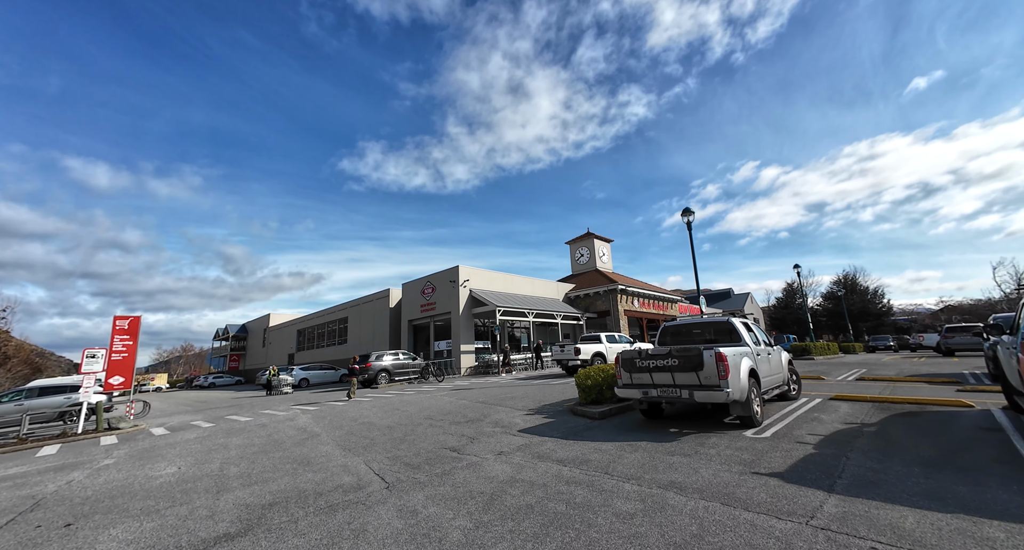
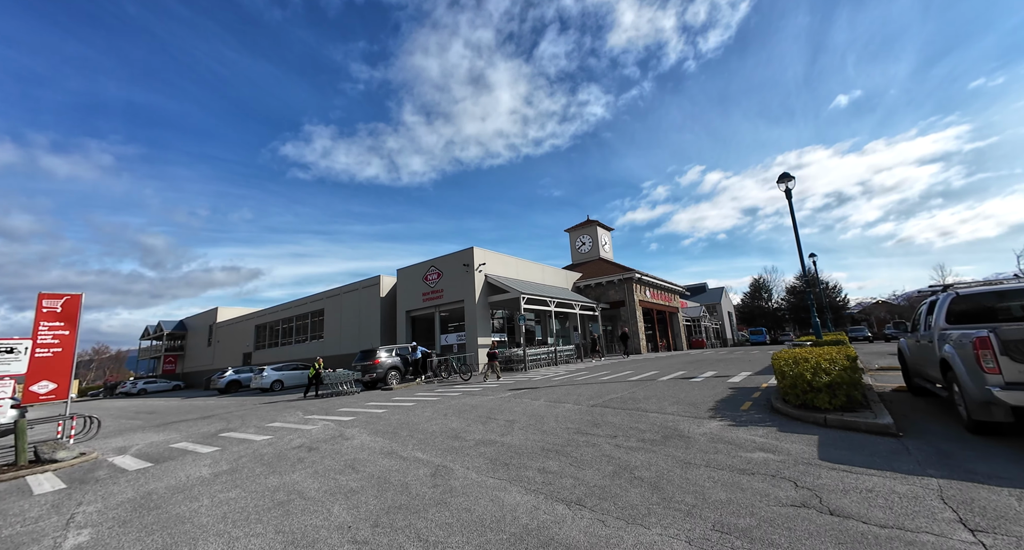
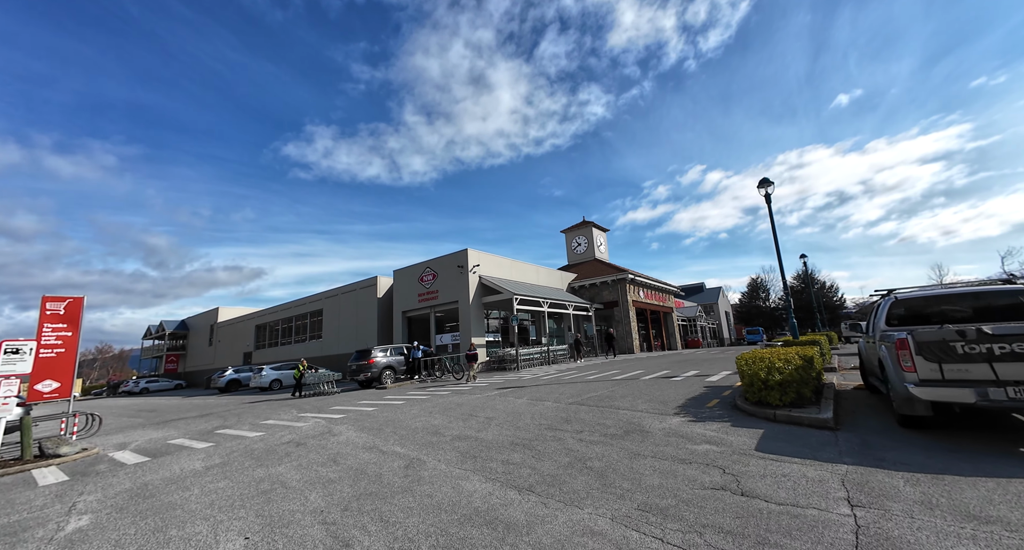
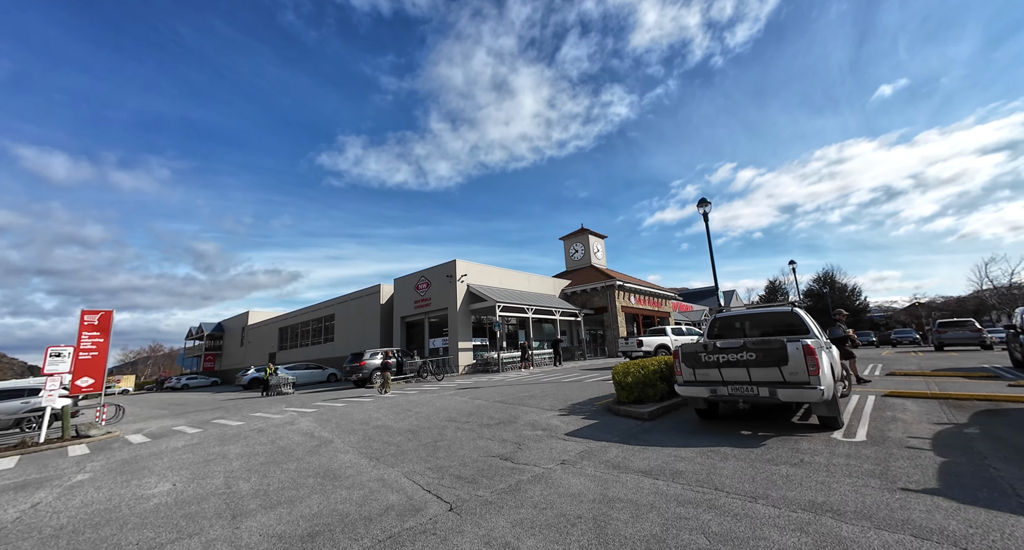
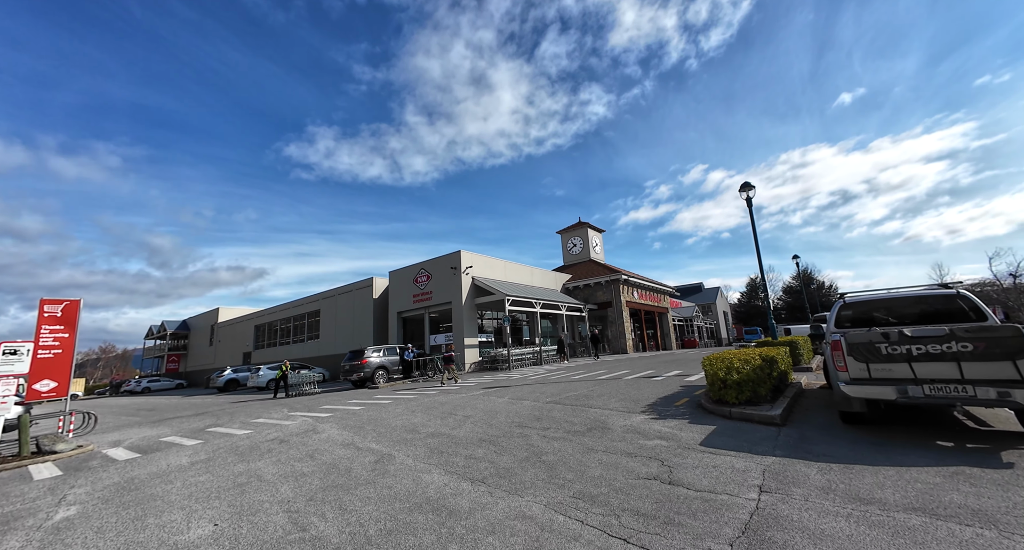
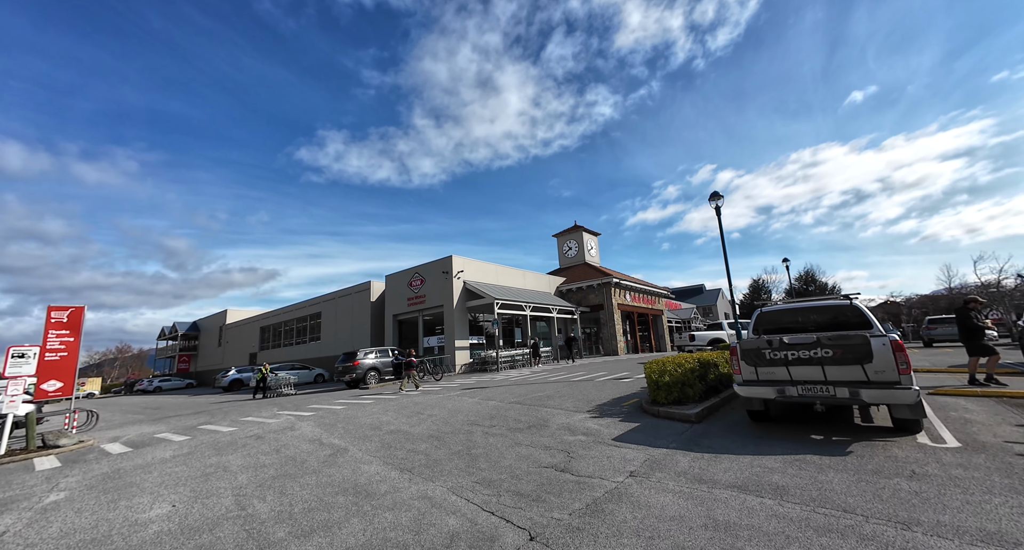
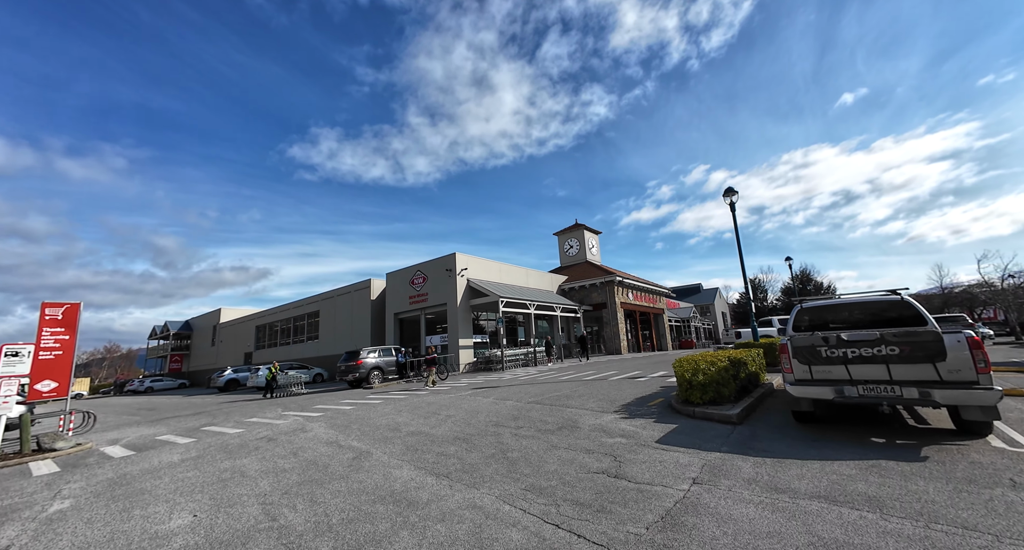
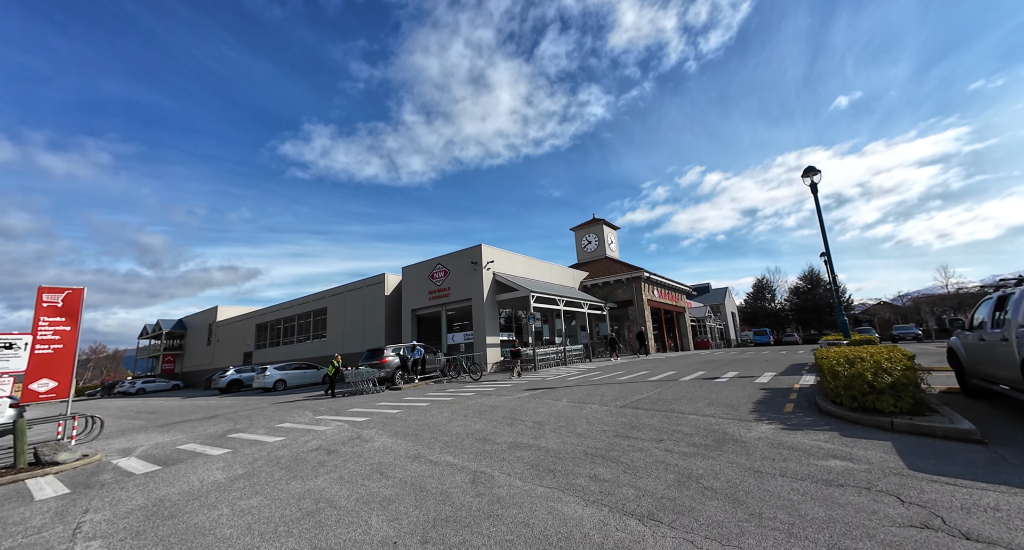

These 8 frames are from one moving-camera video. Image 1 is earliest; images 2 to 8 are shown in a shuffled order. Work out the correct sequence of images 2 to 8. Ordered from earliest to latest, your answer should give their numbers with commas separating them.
4, 6, 7, 5, 3, 2, 8
